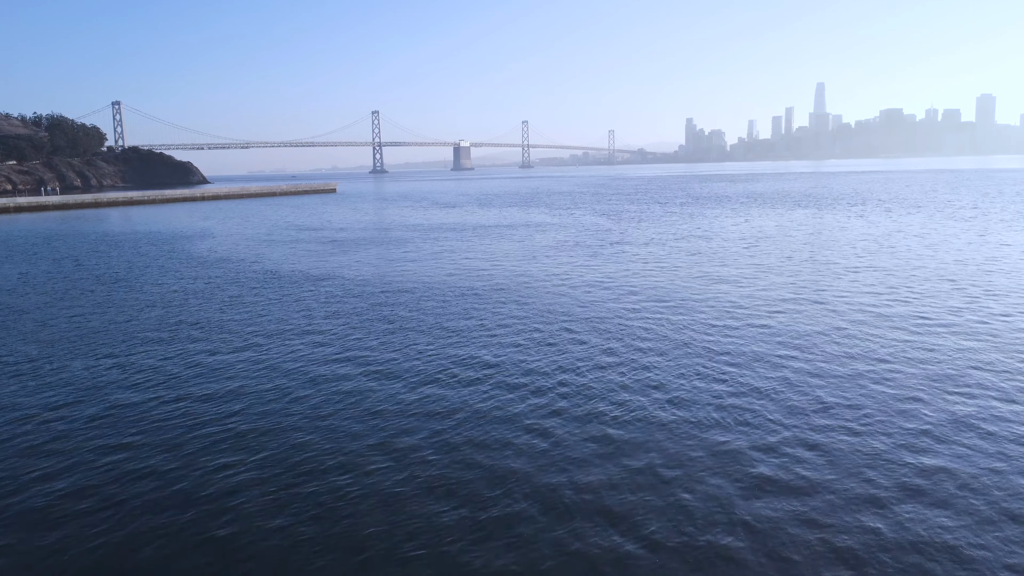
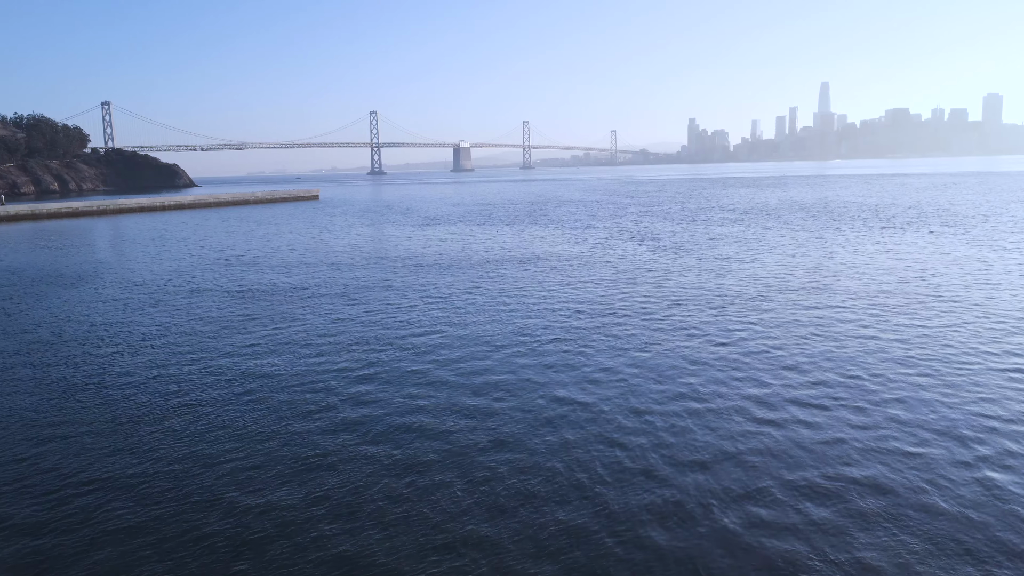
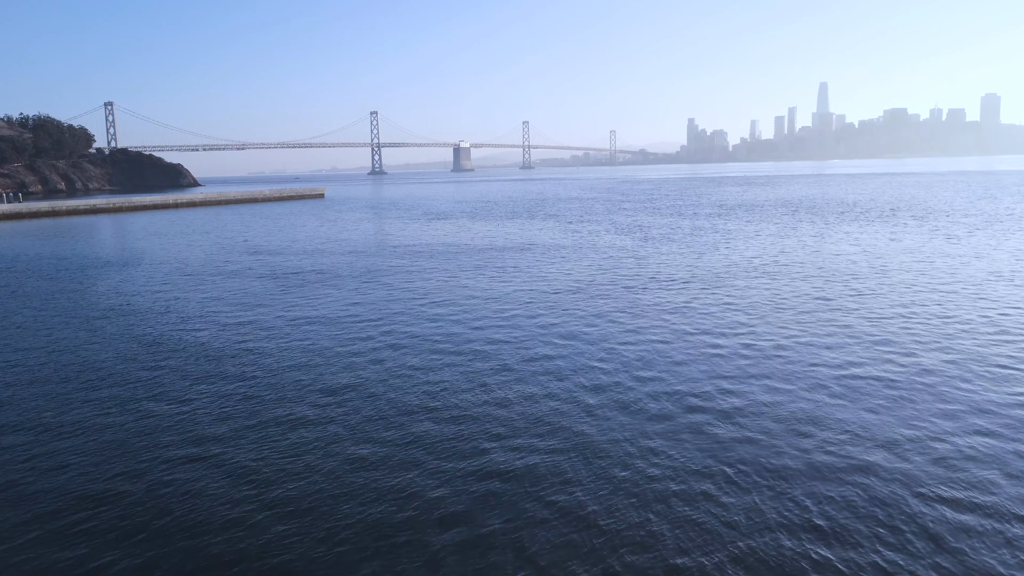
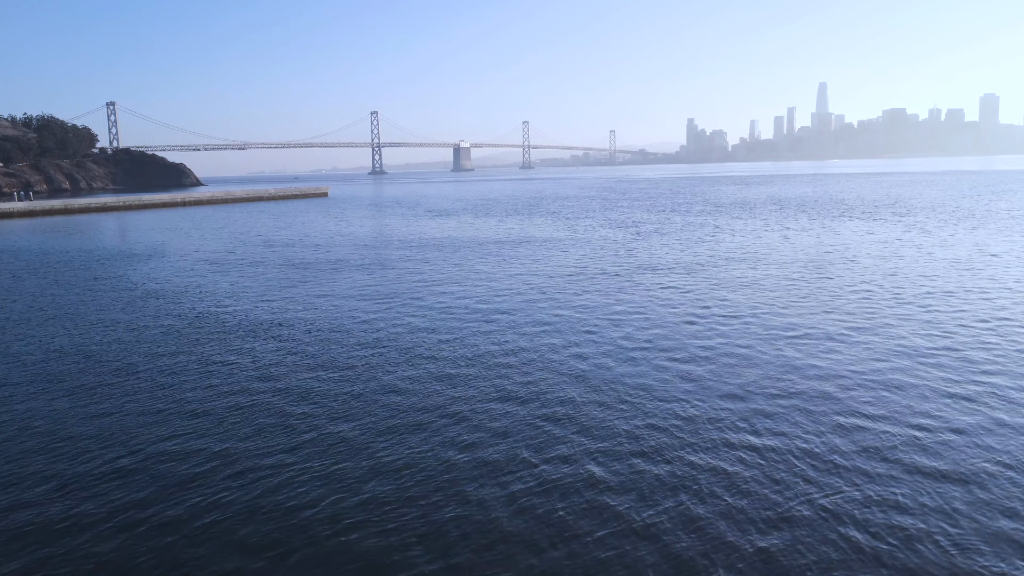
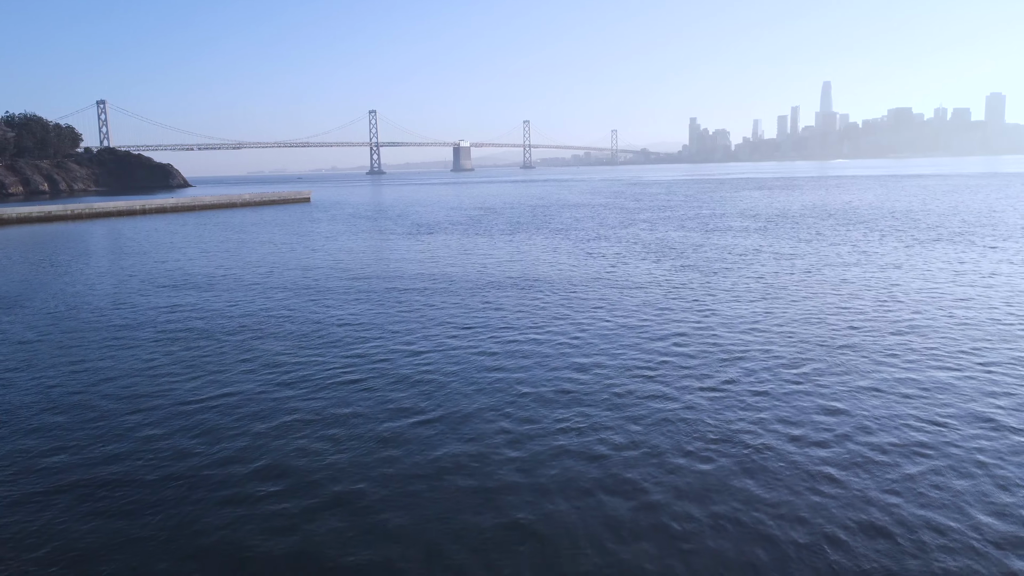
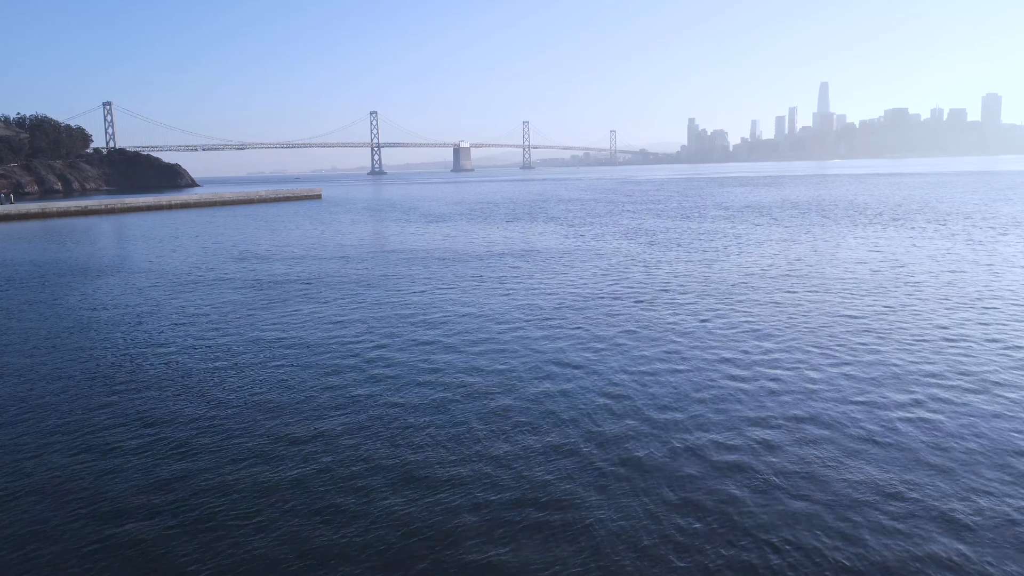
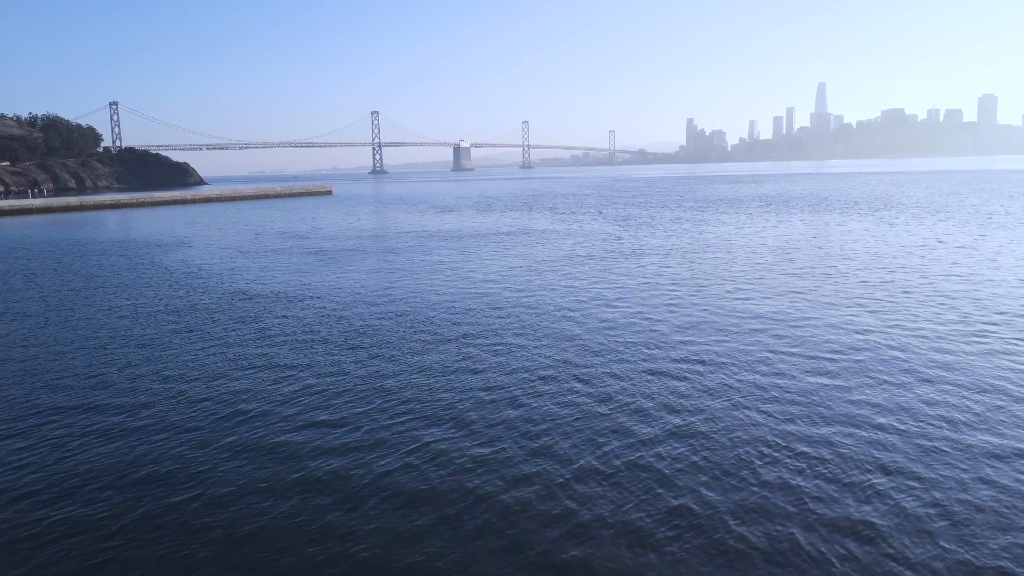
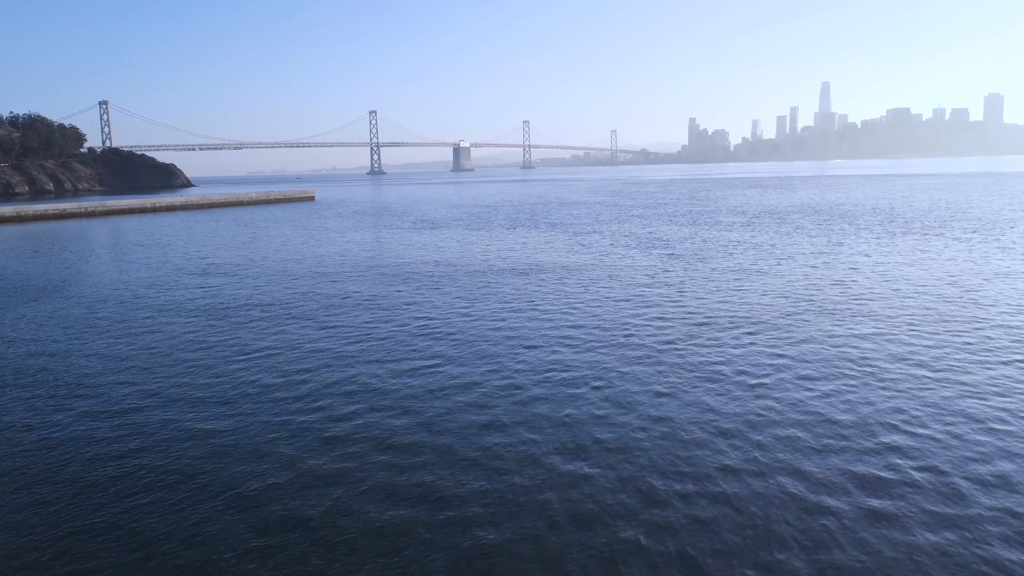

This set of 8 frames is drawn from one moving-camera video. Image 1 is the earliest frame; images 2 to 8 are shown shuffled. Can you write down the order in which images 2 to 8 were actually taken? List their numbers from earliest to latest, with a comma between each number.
7, 4, 3, 6, 2, 8, 5
